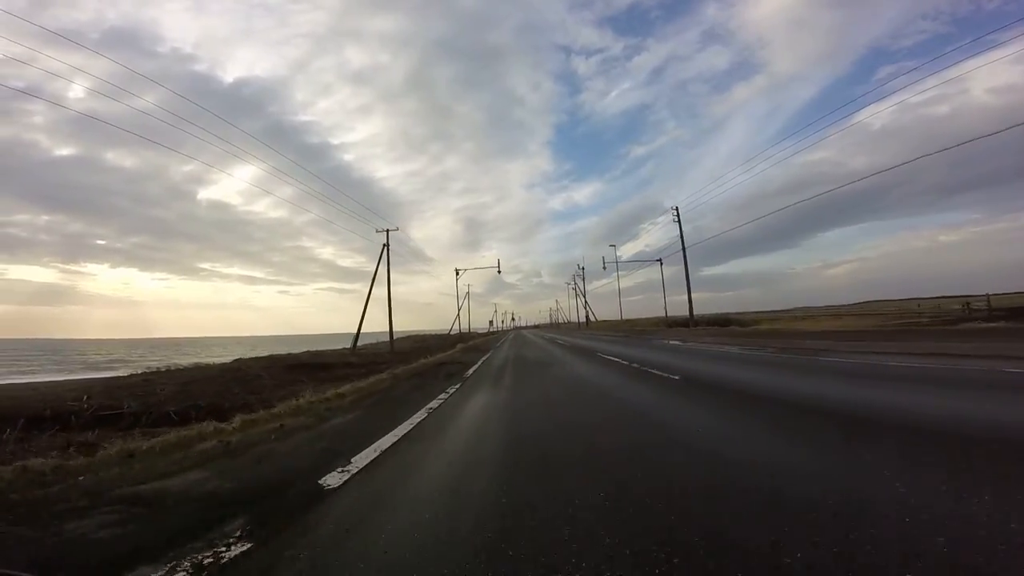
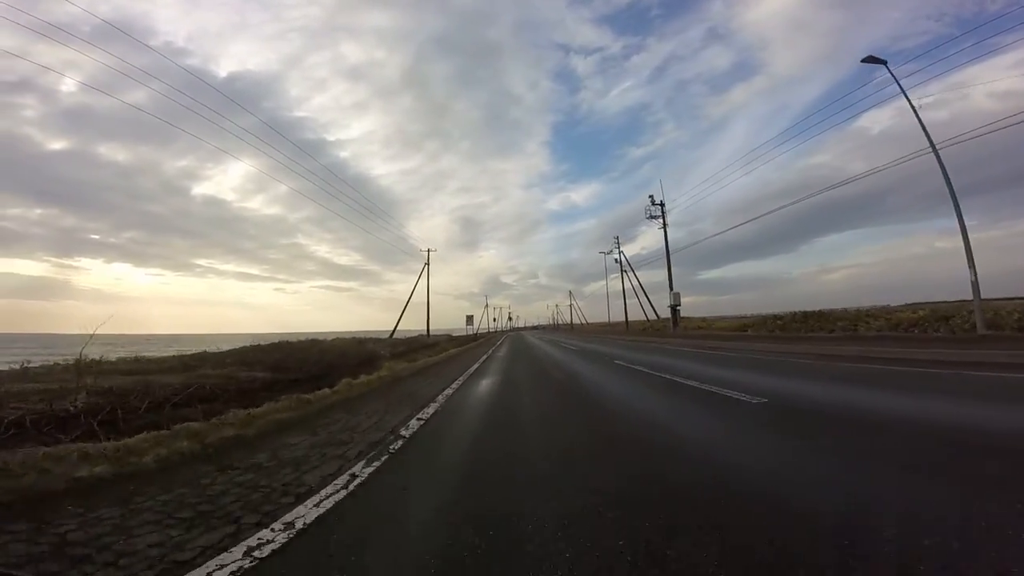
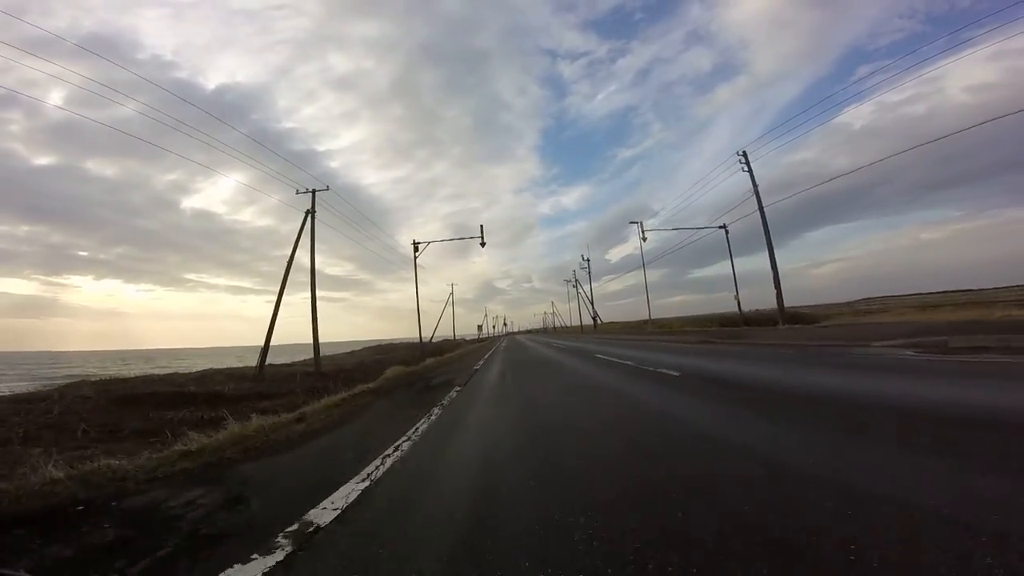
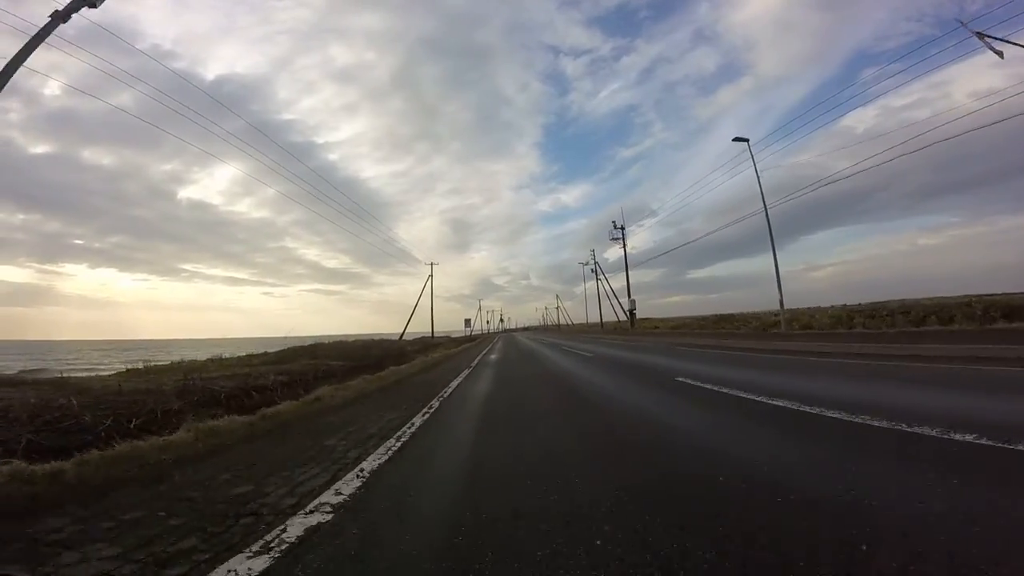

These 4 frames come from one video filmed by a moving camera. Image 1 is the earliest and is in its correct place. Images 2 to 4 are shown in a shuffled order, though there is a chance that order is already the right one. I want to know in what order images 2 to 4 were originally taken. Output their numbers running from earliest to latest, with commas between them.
3, 4, 2
